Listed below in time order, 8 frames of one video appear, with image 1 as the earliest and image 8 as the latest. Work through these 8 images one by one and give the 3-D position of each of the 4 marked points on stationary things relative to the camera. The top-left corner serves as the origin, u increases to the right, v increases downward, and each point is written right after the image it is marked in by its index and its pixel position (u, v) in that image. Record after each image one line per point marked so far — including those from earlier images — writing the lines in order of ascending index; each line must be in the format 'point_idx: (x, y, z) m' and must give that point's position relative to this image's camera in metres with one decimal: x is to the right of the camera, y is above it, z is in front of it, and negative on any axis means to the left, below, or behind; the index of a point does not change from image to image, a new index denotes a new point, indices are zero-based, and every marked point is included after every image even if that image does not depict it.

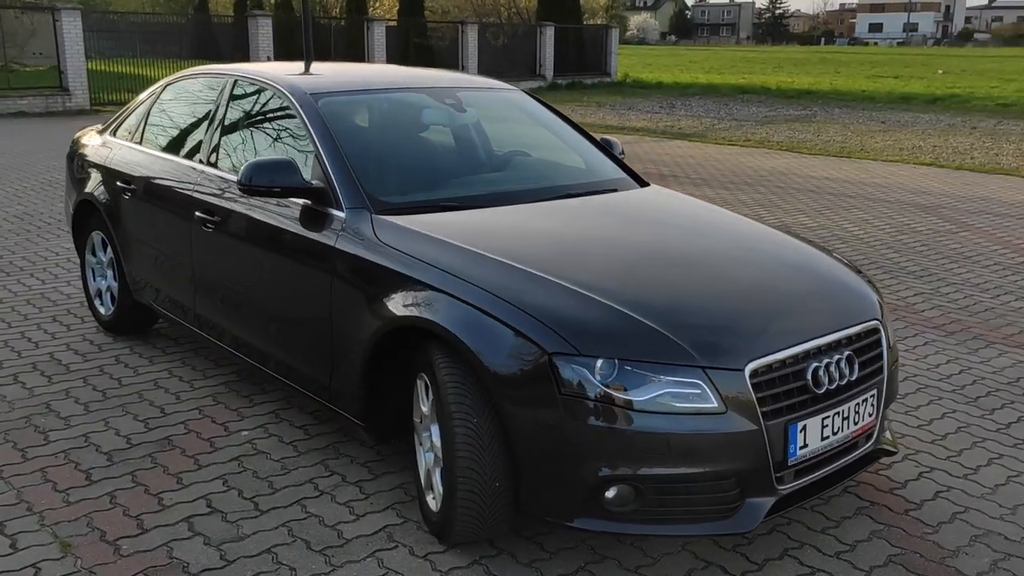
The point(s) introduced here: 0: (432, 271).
0: (-0.3, +0.1, +3.2) m
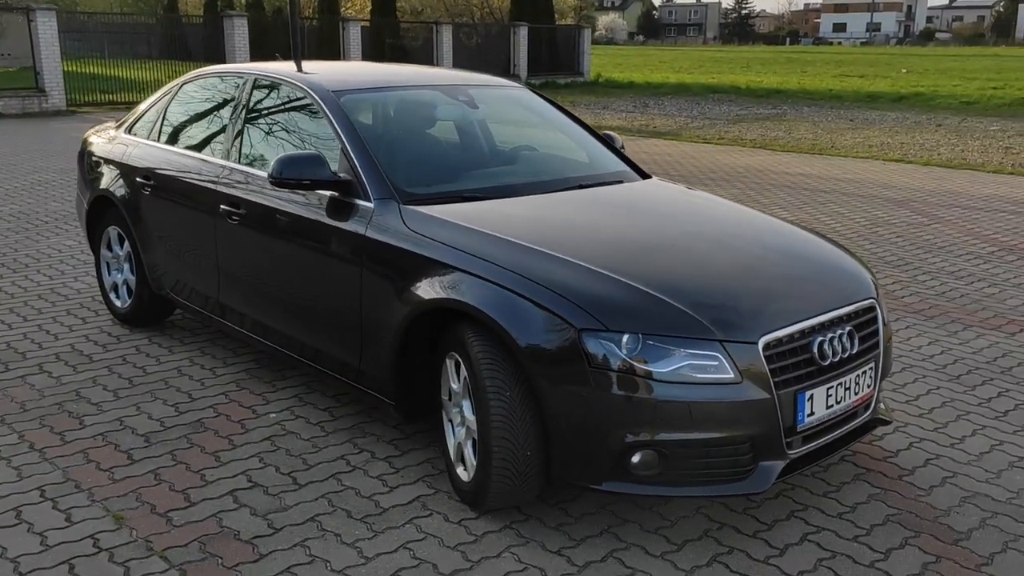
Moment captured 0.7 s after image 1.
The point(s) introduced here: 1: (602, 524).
0: (-0.2, +0.1, +3.5) m
1: (+0.3, -0.8, +3.3) m
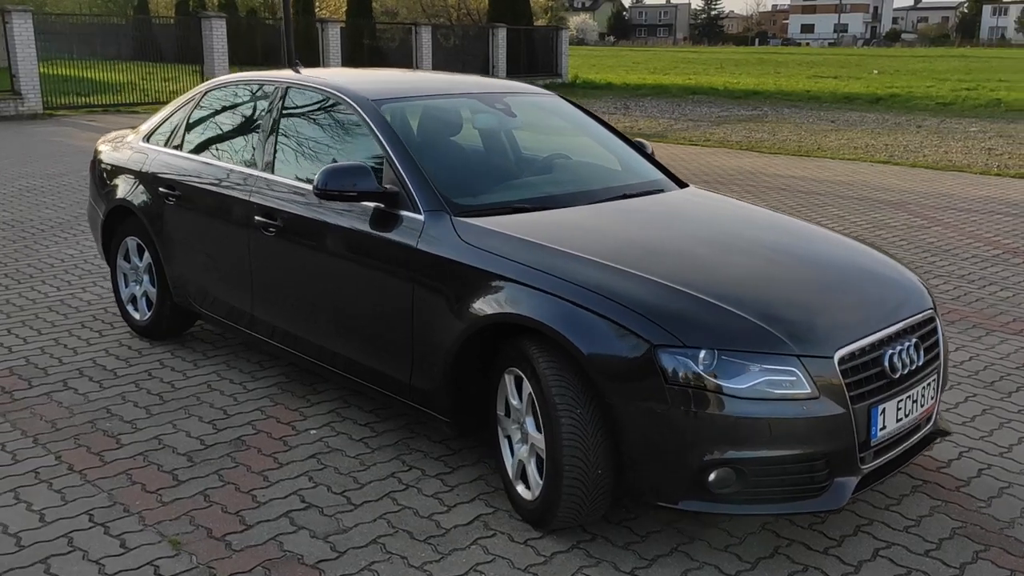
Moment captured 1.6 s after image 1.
0: (0.0, +0.1, +3.4) m
1: (+0.5, -0.9, +3.3) m
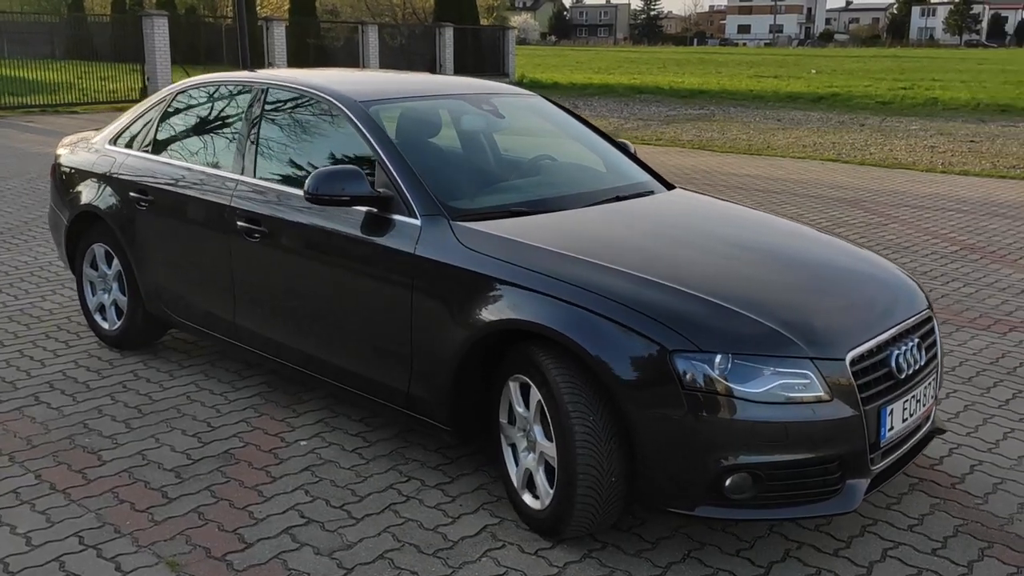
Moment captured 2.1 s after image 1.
0: (+0.1, 0.0, +3.3) m
1: (+0.6, -0.9, +3.3) m
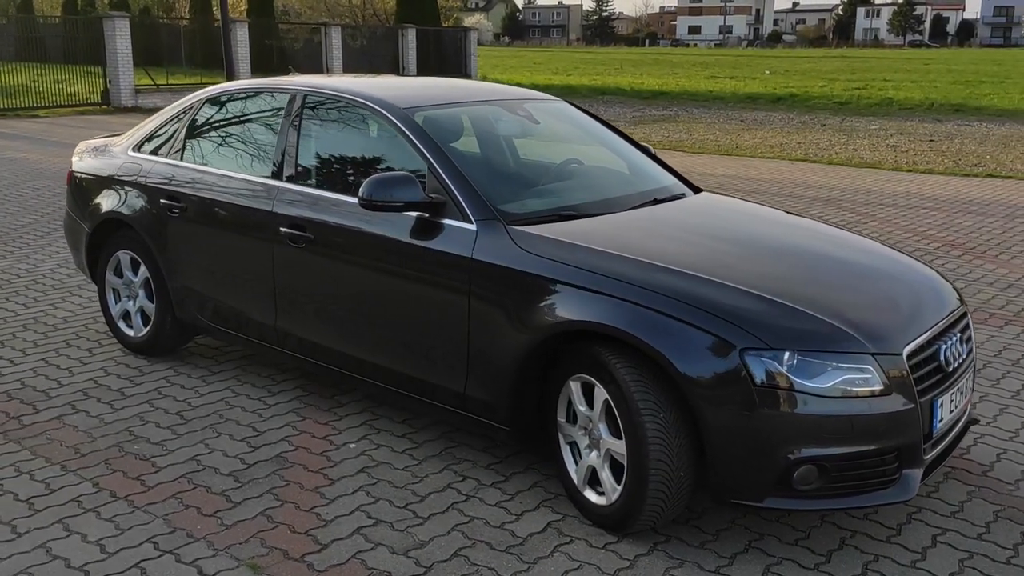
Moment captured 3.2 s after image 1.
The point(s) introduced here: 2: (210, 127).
0: (+0.3, 0.0, +3.4) m
1: (+0.8, -0.9, +3.4) m
2: (-1.5, +0.8, +4.8) m
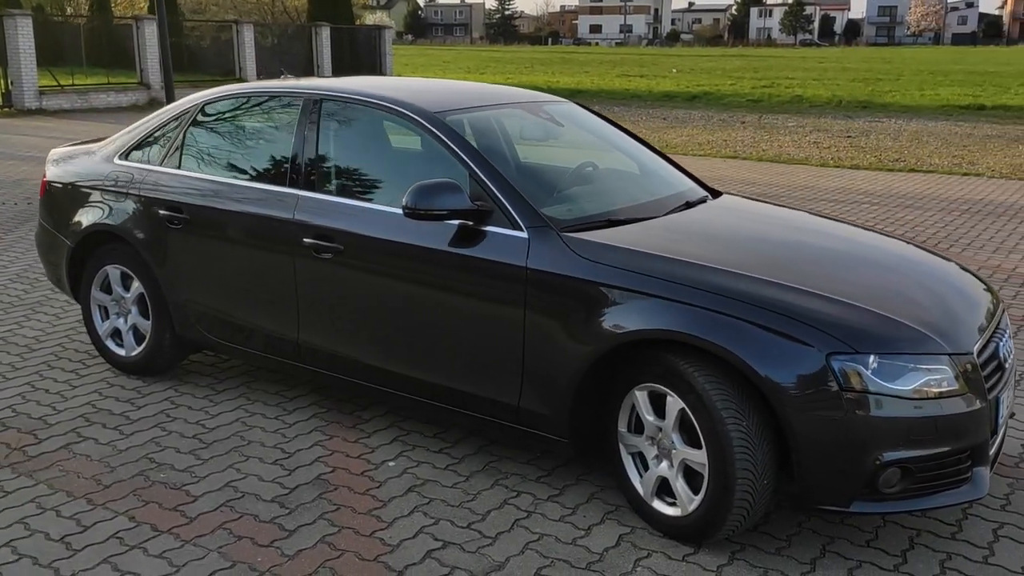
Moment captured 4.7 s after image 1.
0: (+0.5, 0.0, +3.4) m
1: (+1.0, -0.9, +3.4) m
2: (-1.4, +0.7, +4.6) m
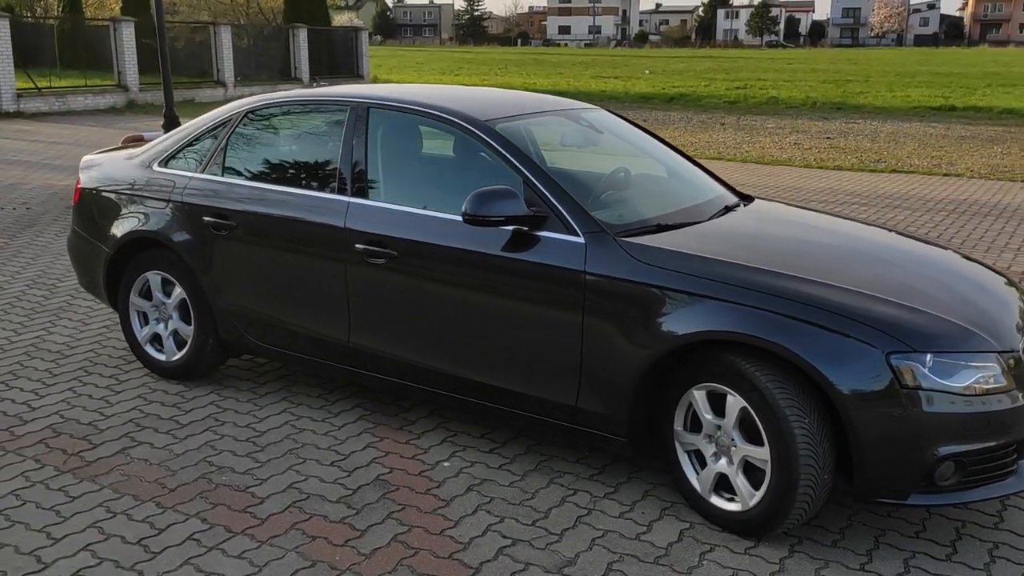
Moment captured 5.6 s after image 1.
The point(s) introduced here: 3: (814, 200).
0: (+0.7, 0.0, +3.5) m
1: (+1.3, -0.9, +3.5) m
2: (-1.2, +0.7, +4.6) m
3: (+3.6, +1.0, +11.6) m
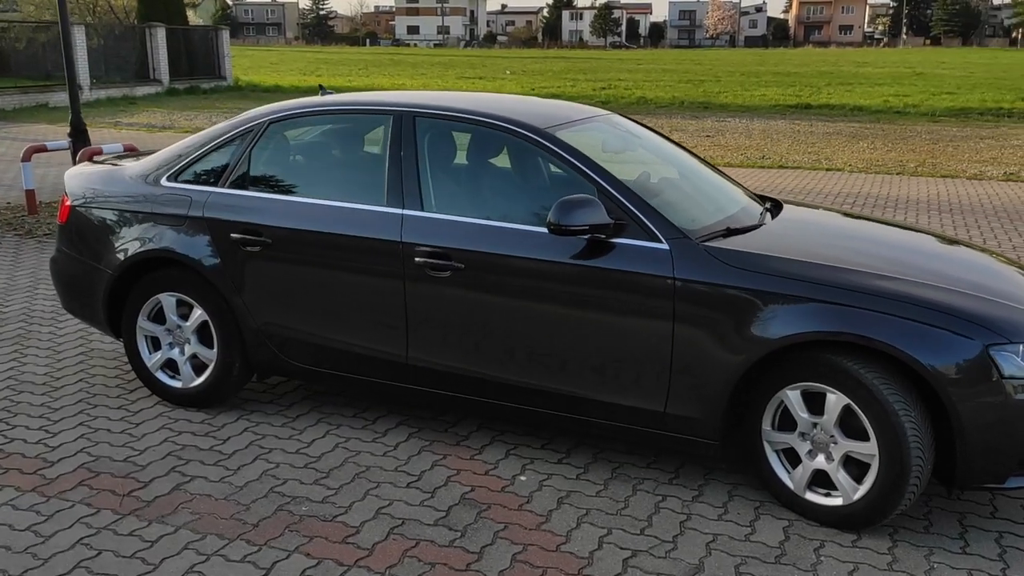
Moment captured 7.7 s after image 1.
0: (+1.1, 0.0, +3.6) m
1: (+1.7, -0.9, +3.7) m
2: (-1.0, +0.6, +4.4) m
3: (+2.6, +1.1, +12.0) m
